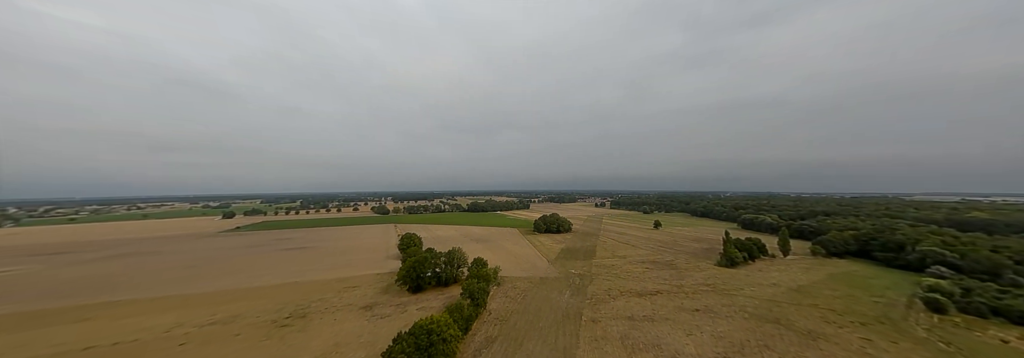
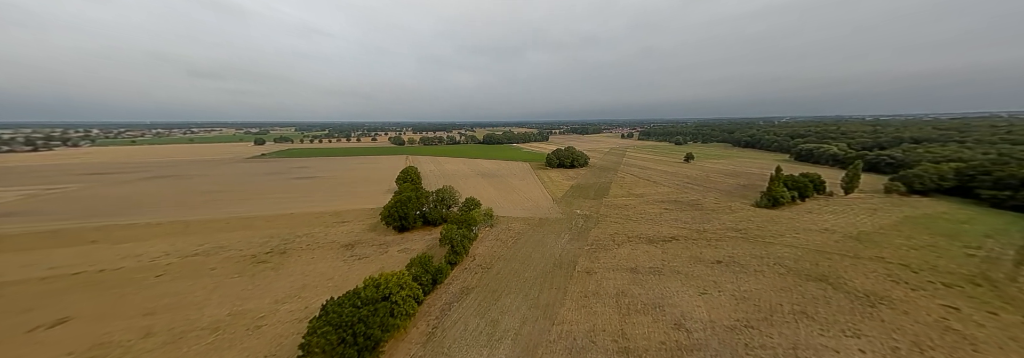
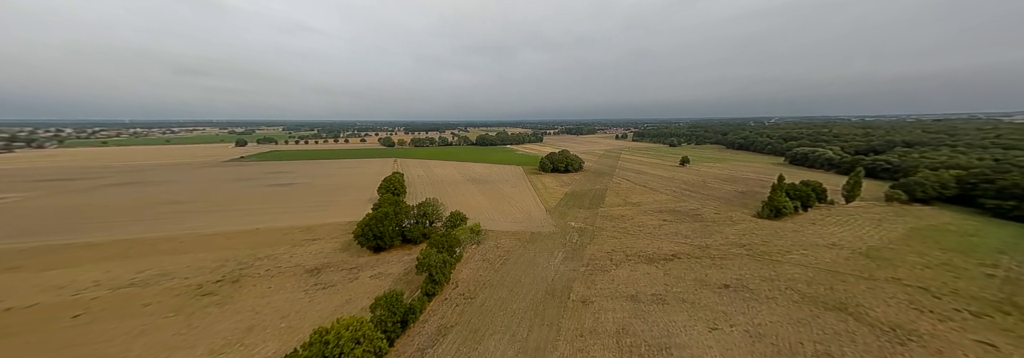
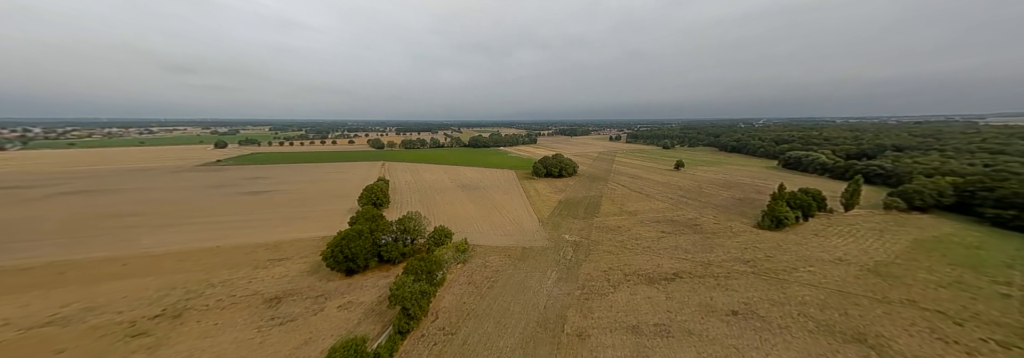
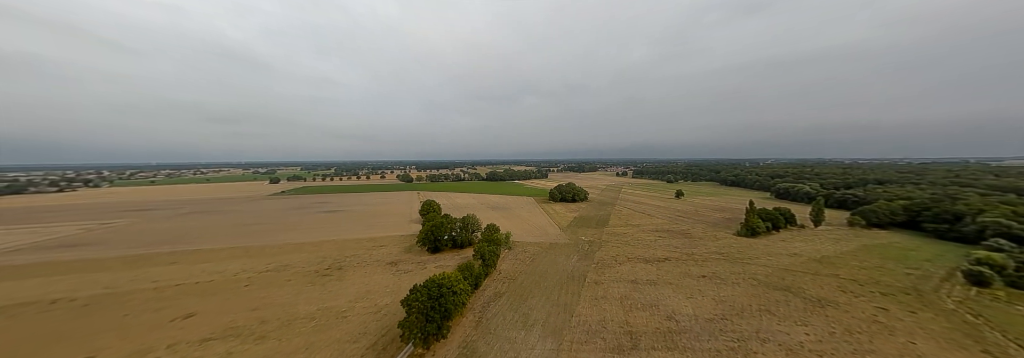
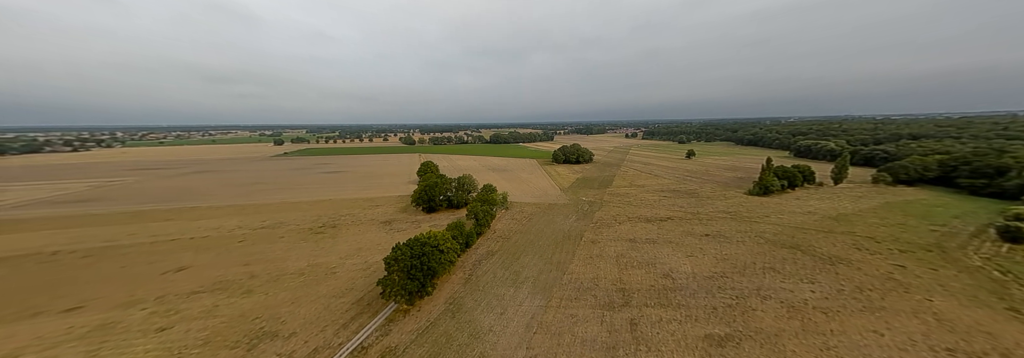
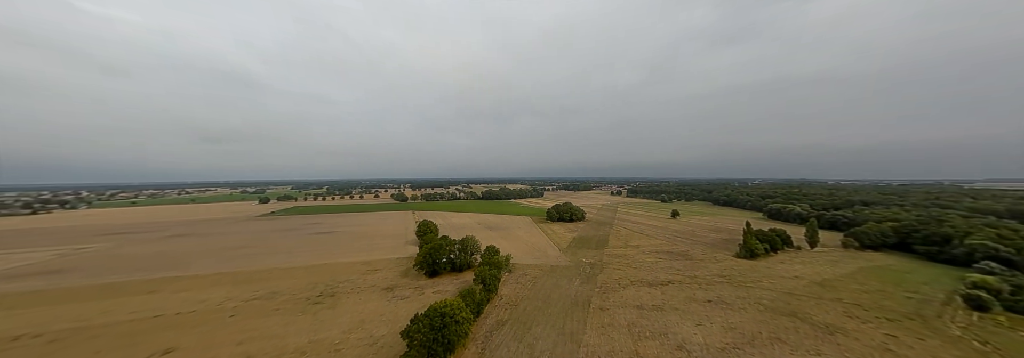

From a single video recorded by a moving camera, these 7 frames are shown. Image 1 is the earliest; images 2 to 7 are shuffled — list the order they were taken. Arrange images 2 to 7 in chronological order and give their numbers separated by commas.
7, 5, 6, 2, 3, 4
